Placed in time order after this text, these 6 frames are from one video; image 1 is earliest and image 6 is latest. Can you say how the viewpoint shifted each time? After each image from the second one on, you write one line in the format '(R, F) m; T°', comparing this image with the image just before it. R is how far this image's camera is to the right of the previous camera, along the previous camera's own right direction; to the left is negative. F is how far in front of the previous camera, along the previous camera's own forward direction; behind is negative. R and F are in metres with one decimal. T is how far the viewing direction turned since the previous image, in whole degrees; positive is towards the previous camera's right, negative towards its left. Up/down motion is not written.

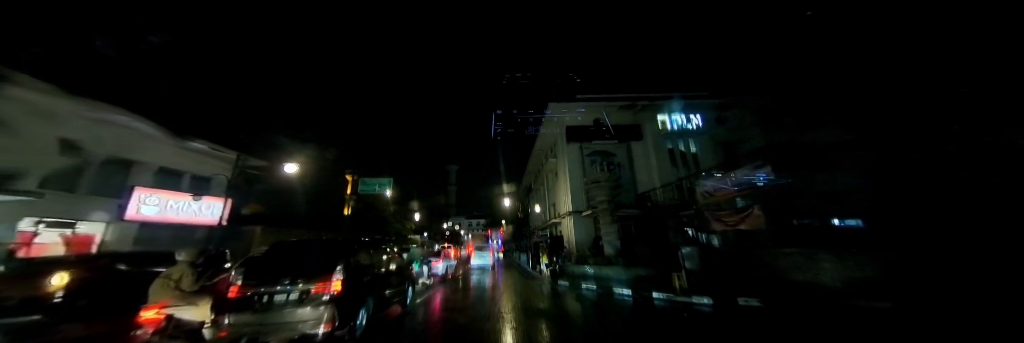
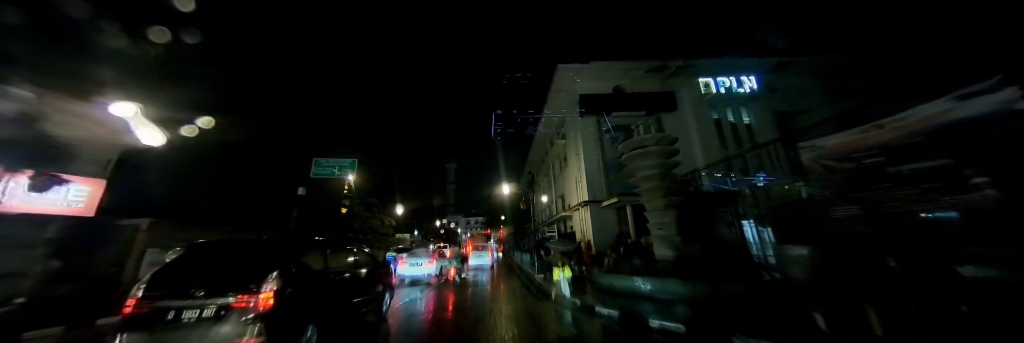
(0.0, +0.9) m; 0°
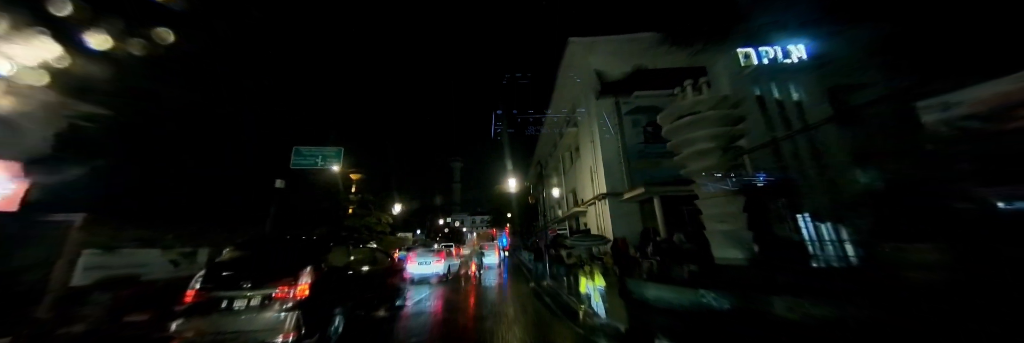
(-0.2, -0.3) m; 0°
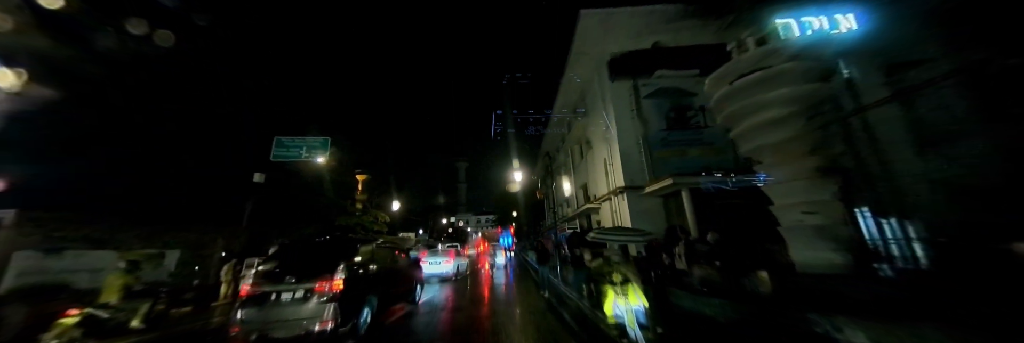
(-0.1, -0.4) m; 0°
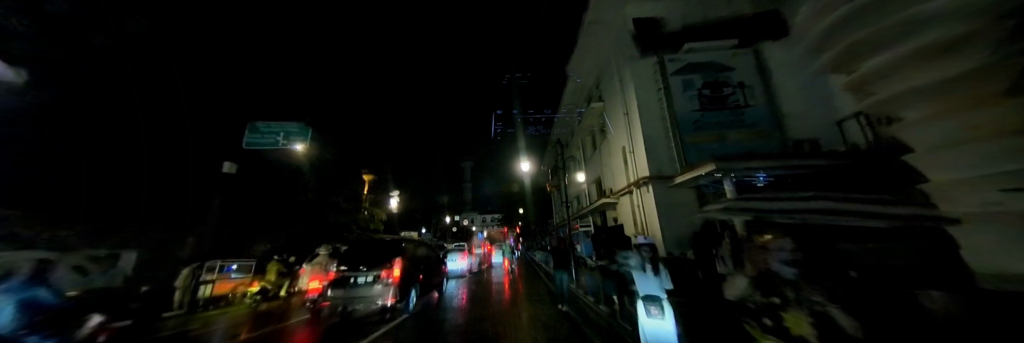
(-0.3, +0.8) m; 0°
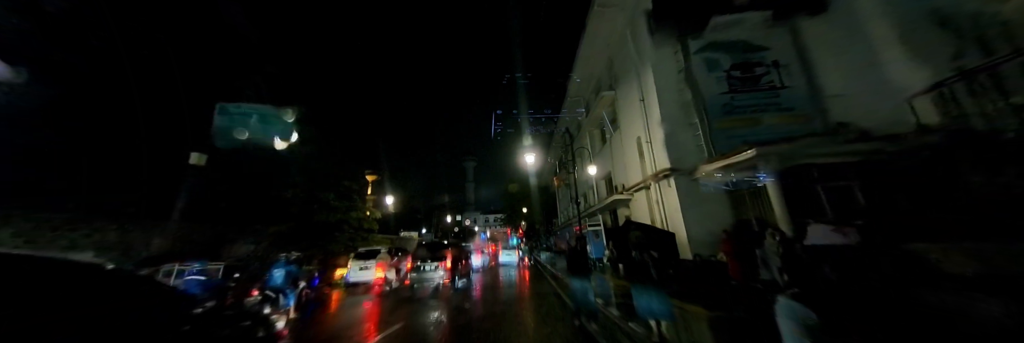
(-0.1, +0.7) m; 0°
